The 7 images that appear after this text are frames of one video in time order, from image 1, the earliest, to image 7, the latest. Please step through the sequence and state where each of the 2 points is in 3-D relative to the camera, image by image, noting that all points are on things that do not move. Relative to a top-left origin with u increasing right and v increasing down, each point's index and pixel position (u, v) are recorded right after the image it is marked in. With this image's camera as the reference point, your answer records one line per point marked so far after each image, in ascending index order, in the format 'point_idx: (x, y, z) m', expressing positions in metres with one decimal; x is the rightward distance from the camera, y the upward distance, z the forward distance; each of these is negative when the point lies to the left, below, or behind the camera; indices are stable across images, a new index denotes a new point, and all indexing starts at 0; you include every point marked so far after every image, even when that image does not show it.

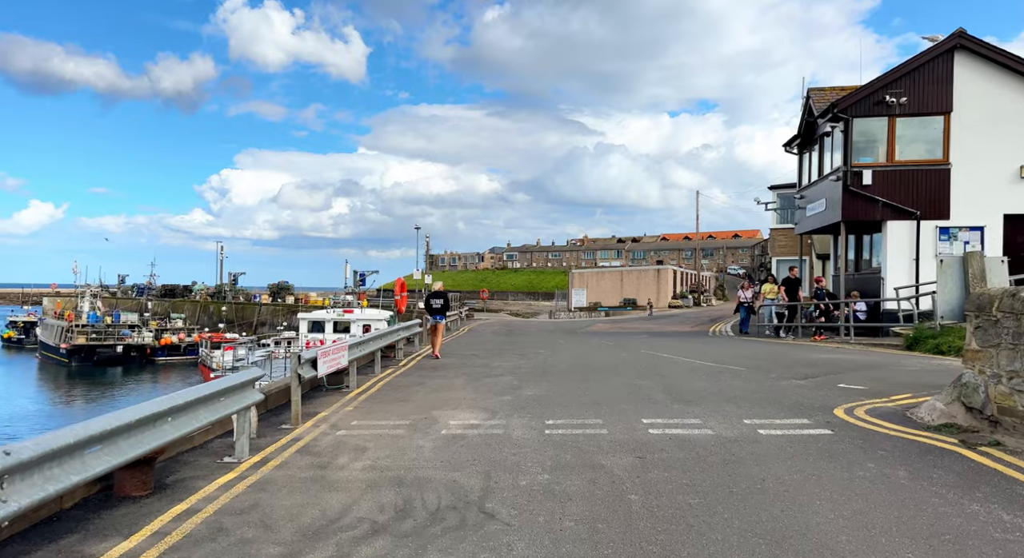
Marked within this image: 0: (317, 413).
0: (-2.6, -1.8, +8.9) m
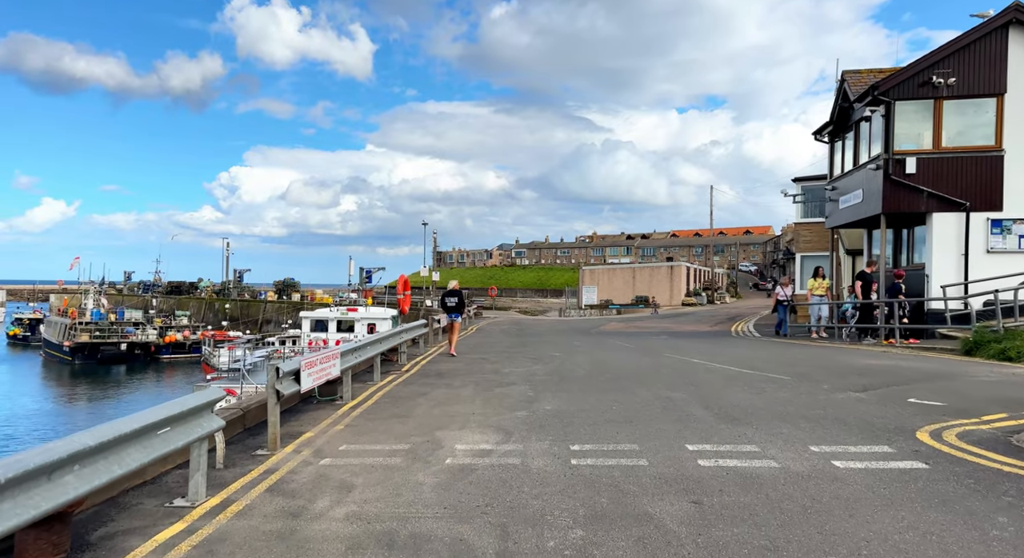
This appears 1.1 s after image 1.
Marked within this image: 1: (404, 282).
0: (-2.4, -1.8, +7.6) m
1: (-2.4, -0.1, +15.2) m
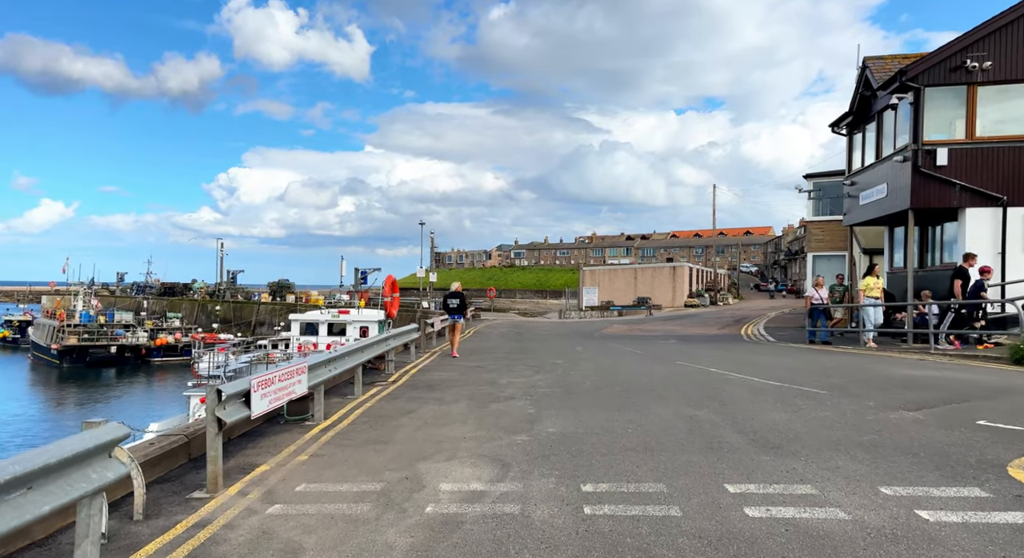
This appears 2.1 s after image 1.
0: (-2.4, -1.8, +6.3) m
1: (-2.5, -0.1, +13.9) m
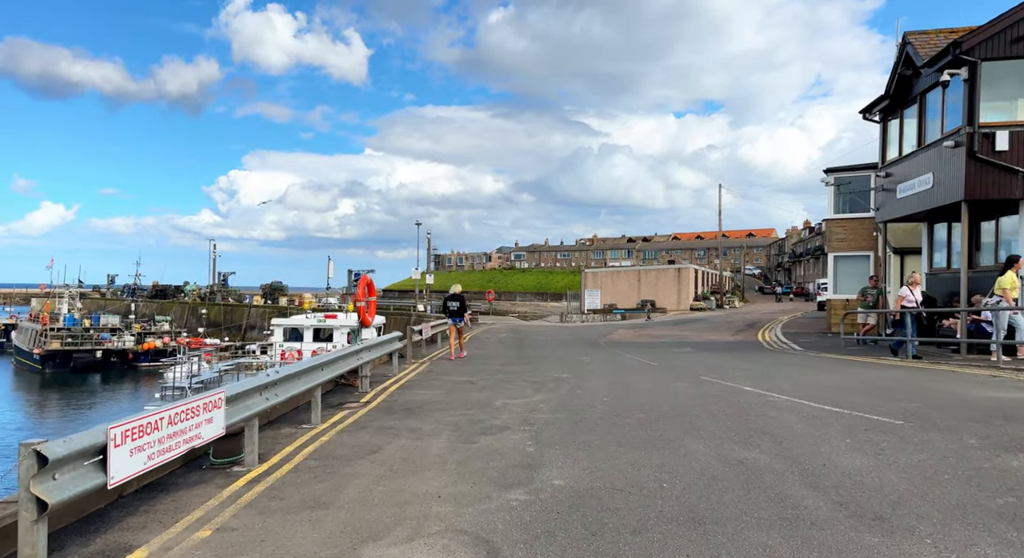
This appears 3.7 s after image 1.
0: (-2.4, -1.7, +4.3) m
1: (-2.5, -0.1, +11.9) m
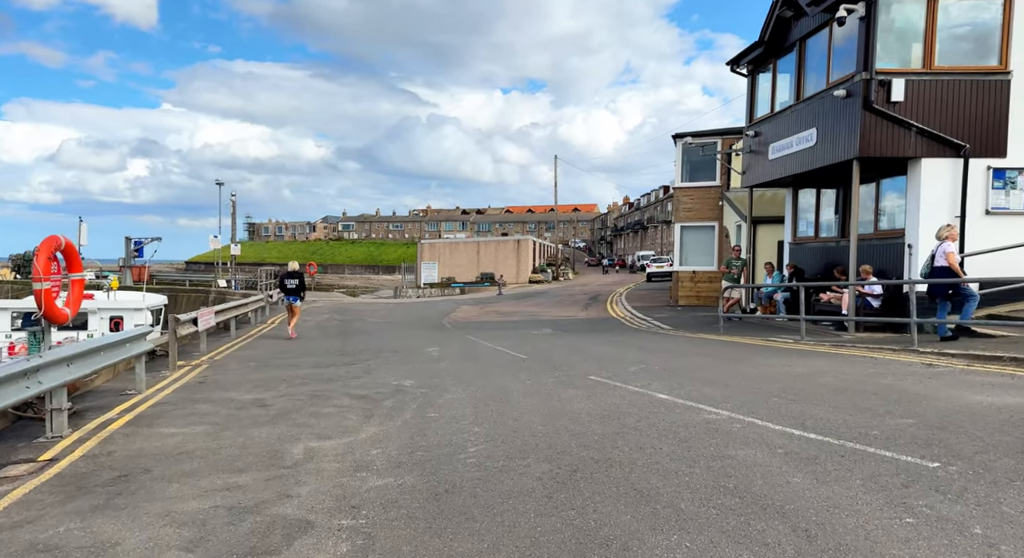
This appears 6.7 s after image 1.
0: (-2.7, -1.7, +0.1) m
1: (-4.6, +0.3, +7.4) m
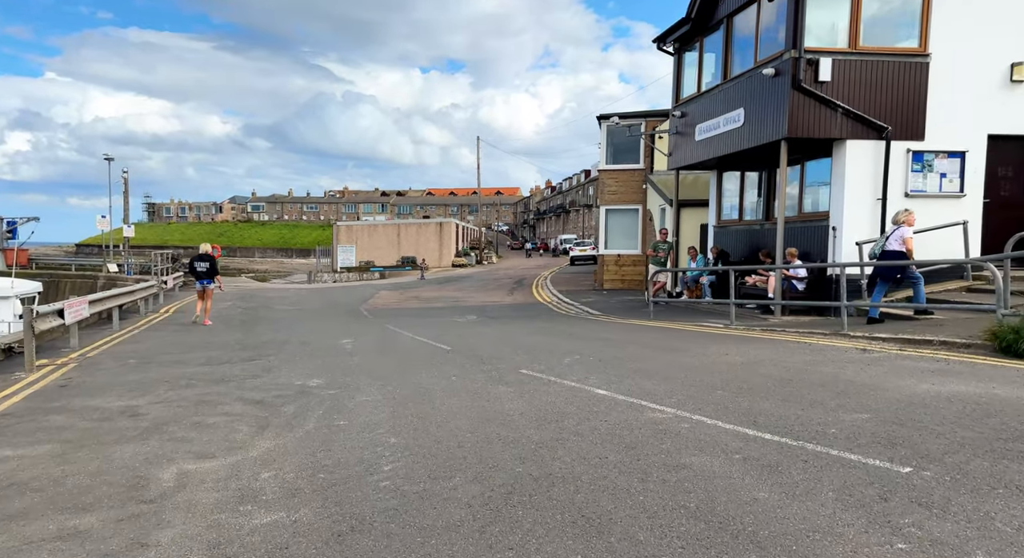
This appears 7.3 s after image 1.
0: (-2.6, -1.7, -1.0) m
1: (-5.4, +0.4, +6.0) m
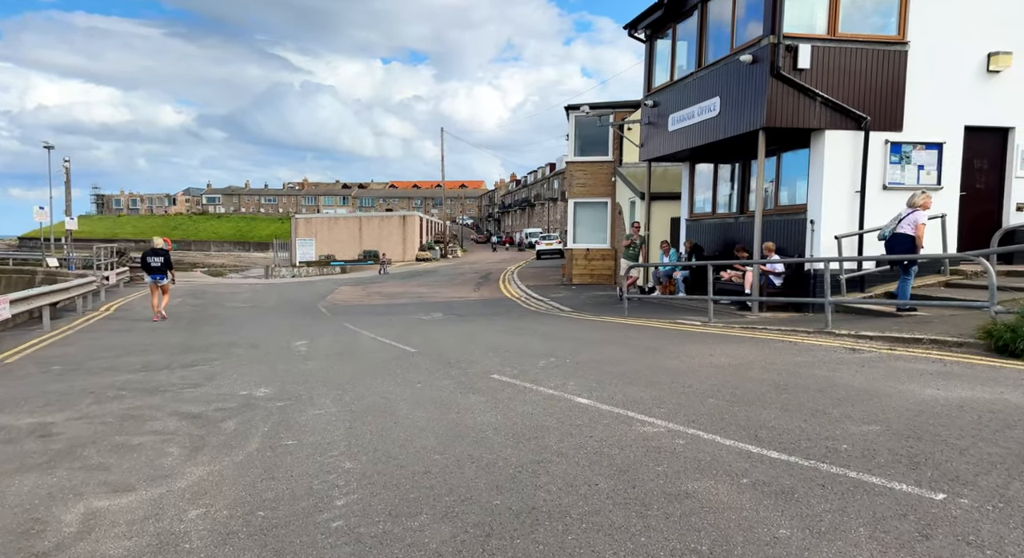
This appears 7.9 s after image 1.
0: (-2.4, -1.8, -1.9) m
1: (-5.6, +0.4, +5.0) m
